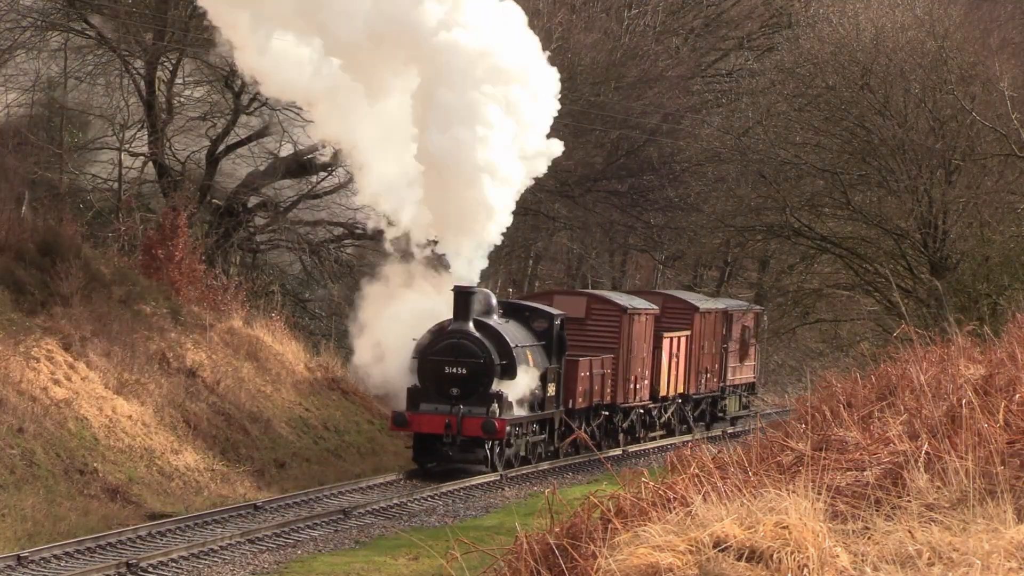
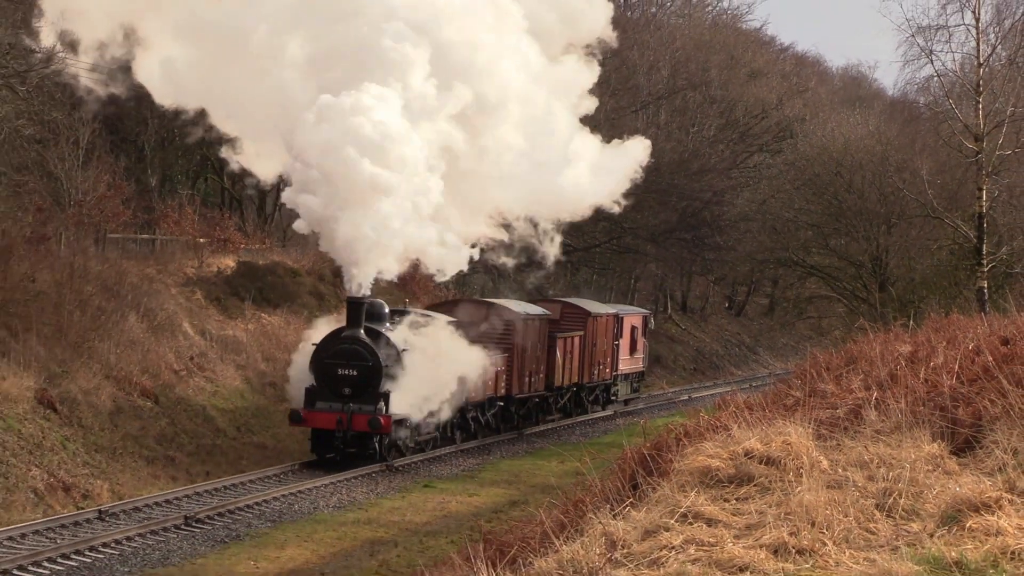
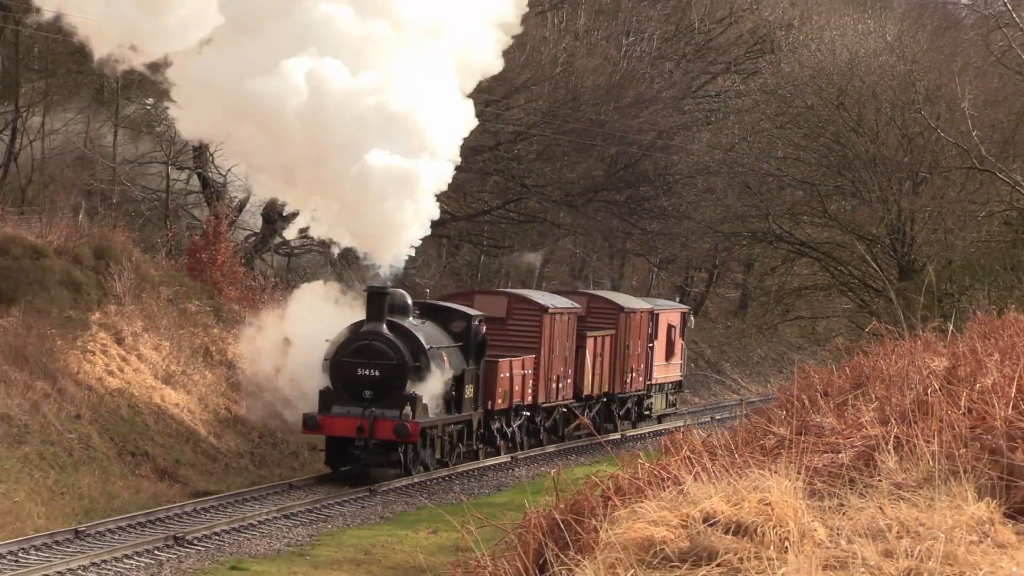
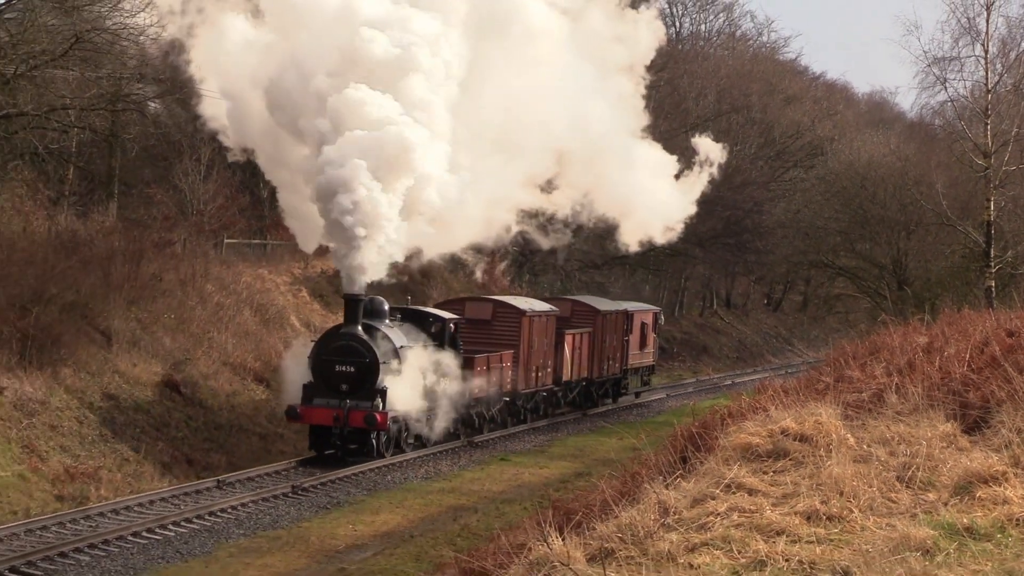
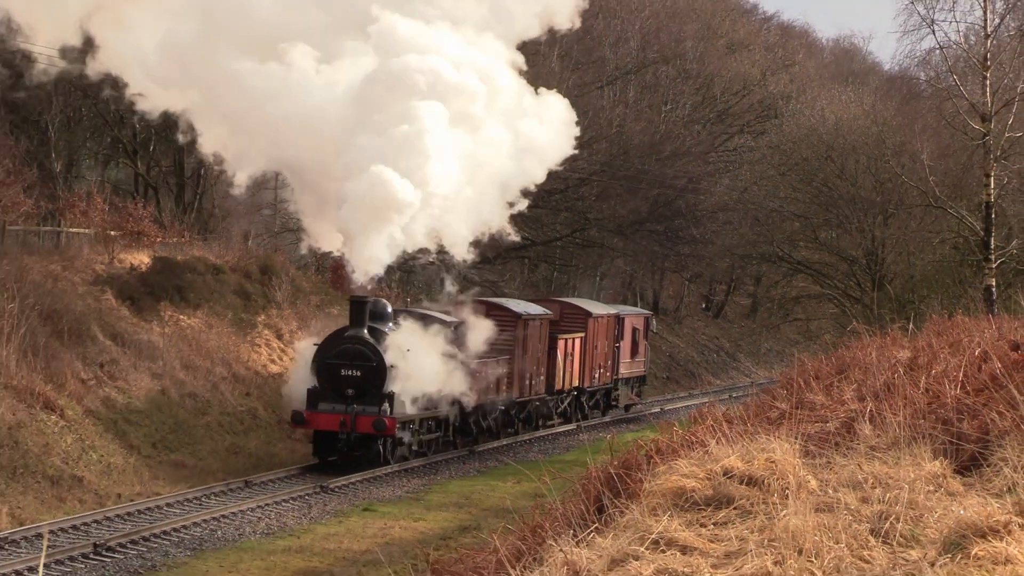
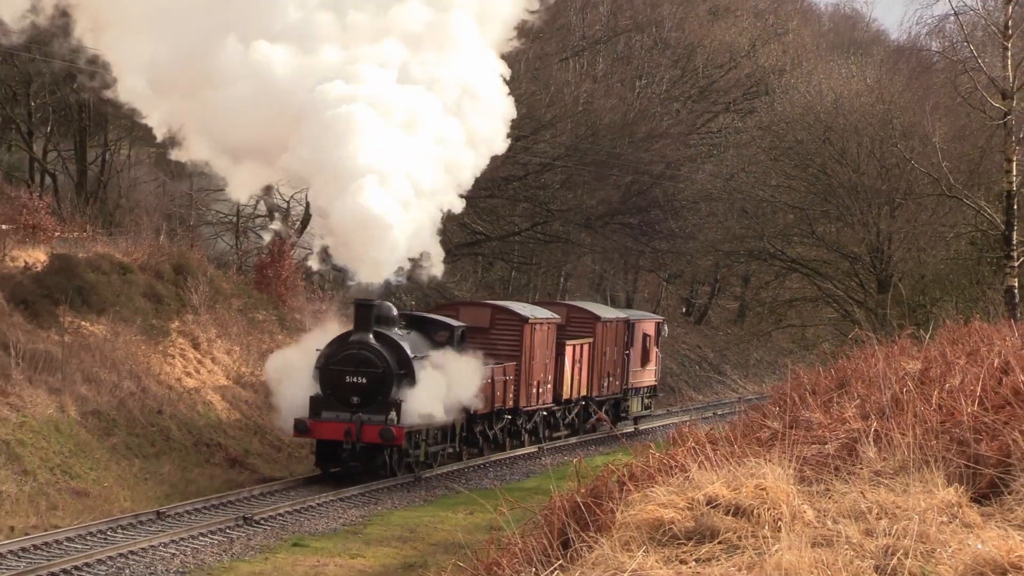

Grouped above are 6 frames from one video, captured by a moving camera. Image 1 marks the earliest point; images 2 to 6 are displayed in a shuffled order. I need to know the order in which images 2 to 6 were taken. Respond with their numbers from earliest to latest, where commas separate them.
3, 6, 5, 2, 4
